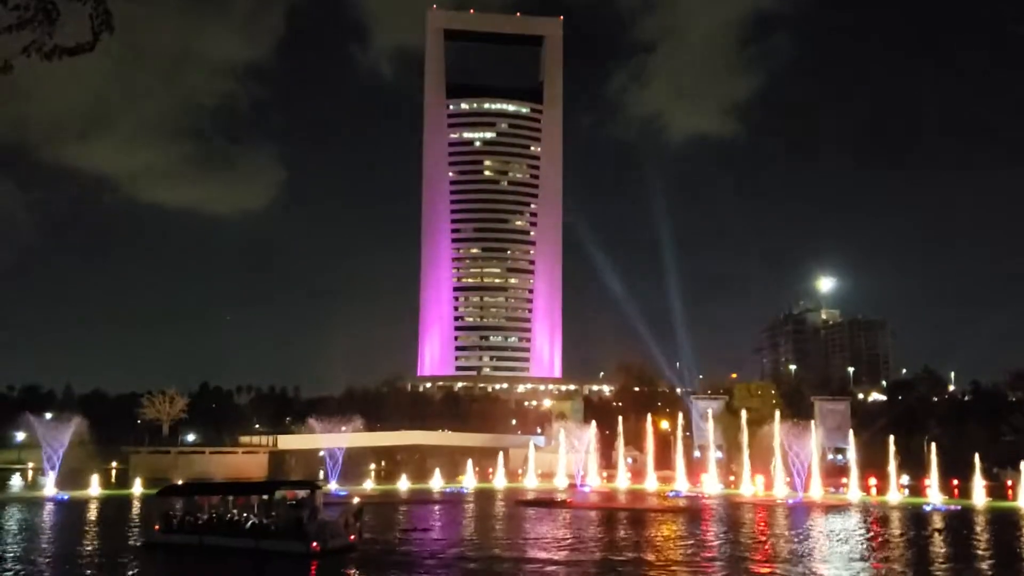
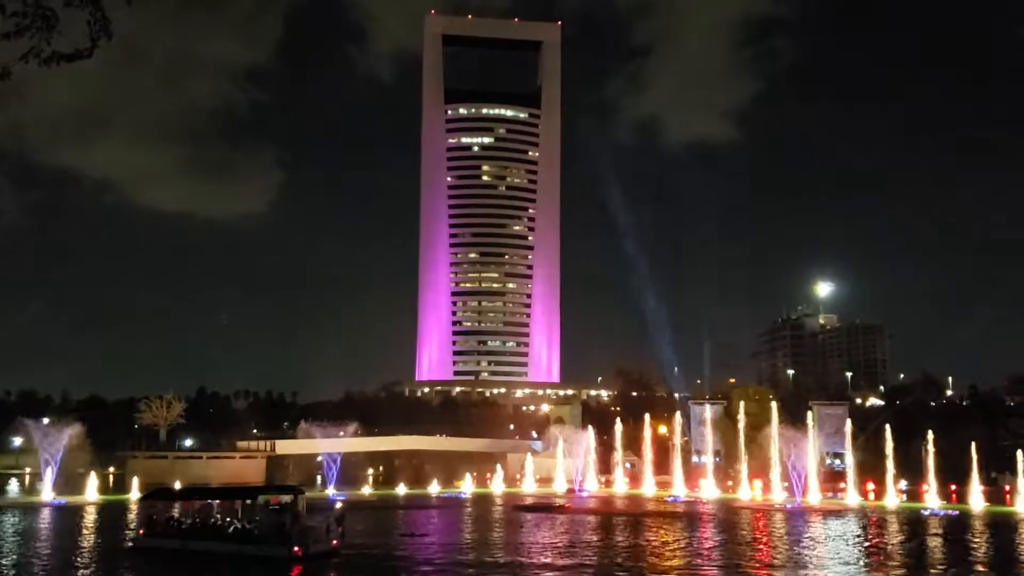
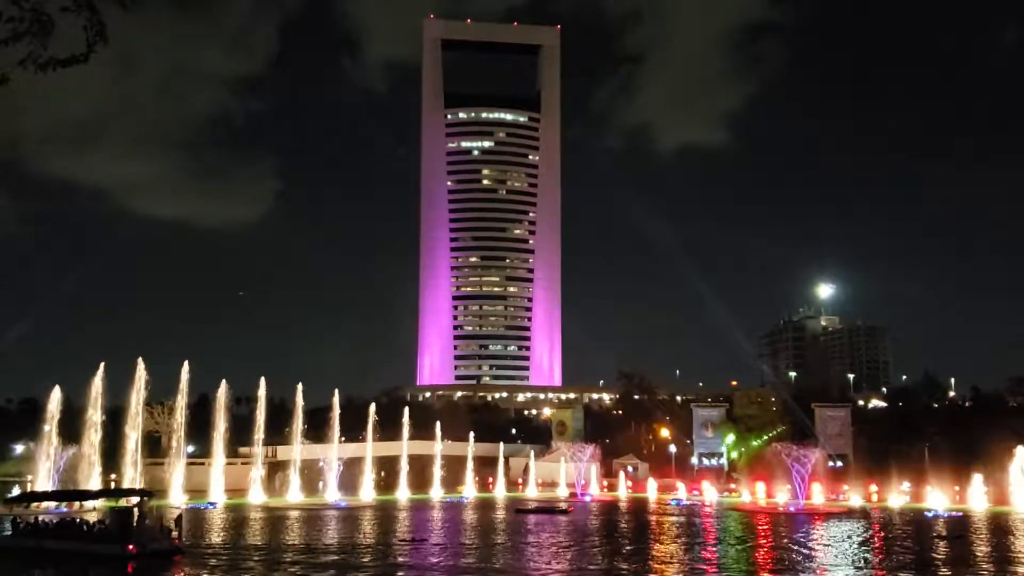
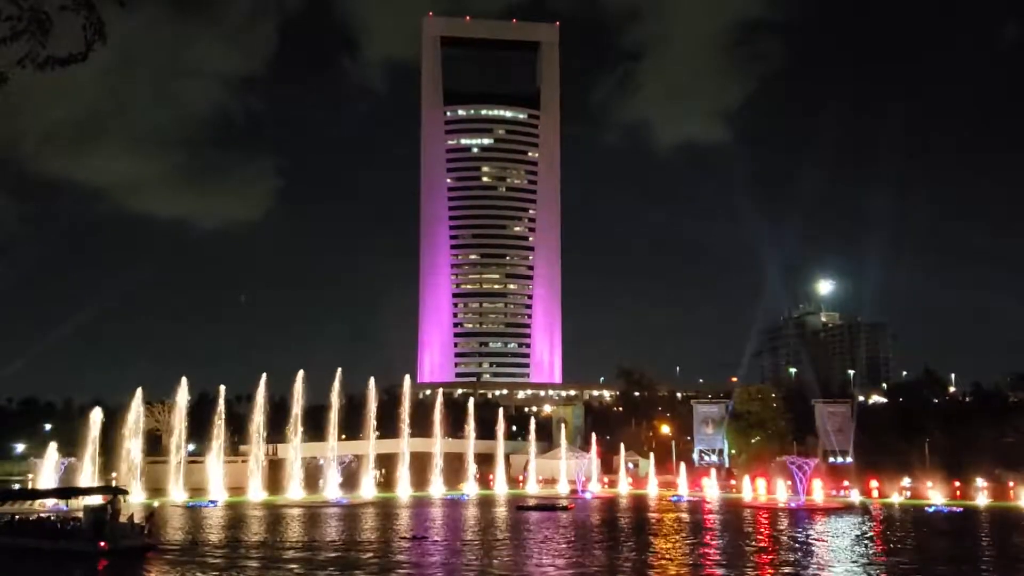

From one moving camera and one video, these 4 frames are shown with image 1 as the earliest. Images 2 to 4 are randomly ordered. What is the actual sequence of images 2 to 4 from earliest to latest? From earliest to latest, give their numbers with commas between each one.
2, 3, 4
